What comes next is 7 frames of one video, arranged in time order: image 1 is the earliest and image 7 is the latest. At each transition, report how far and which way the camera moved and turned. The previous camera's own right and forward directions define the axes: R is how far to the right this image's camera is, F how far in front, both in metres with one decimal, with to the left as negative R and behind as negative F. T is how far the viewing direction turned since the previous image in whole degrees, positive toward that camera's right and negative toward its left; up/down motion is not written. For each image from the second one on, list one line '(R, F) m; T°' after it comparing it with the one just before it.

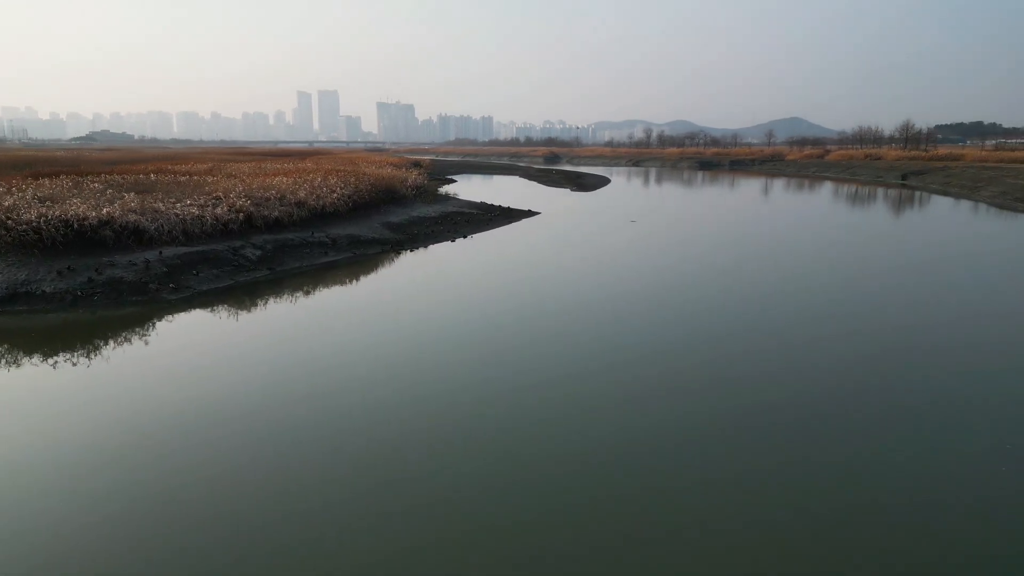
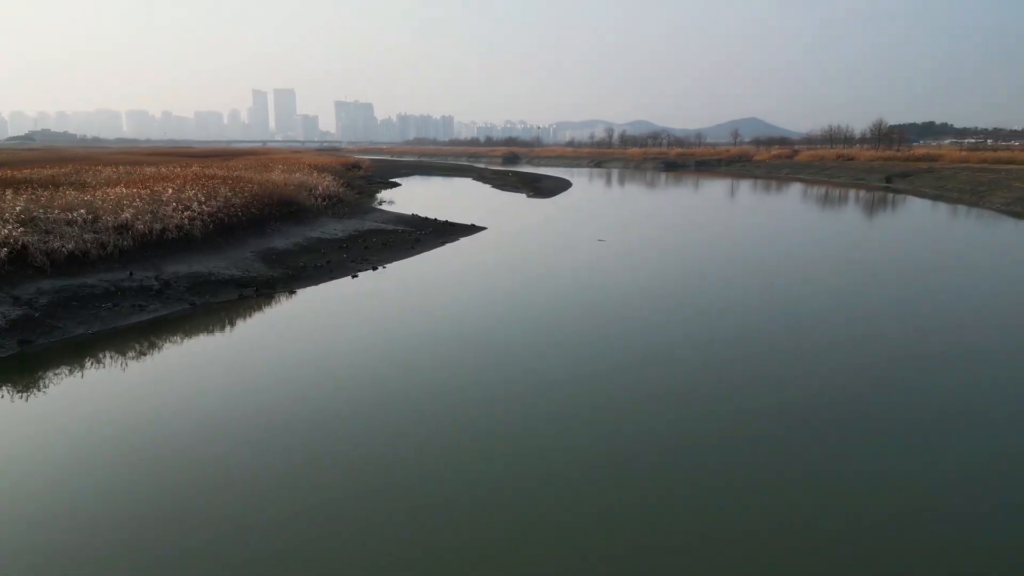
(+0.3, +1.7) m; +3°
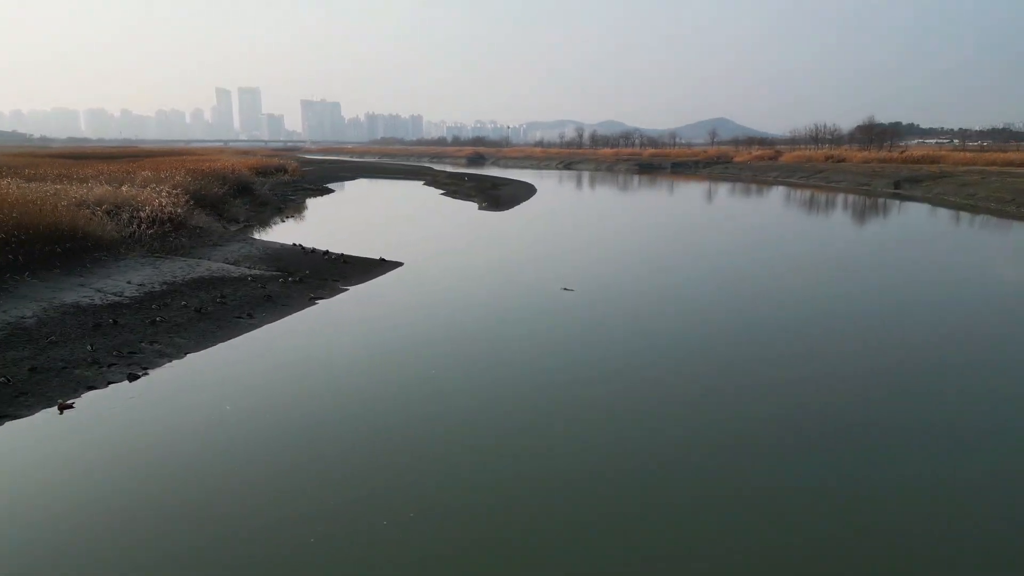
(+0.4, +2.2) m; +3°
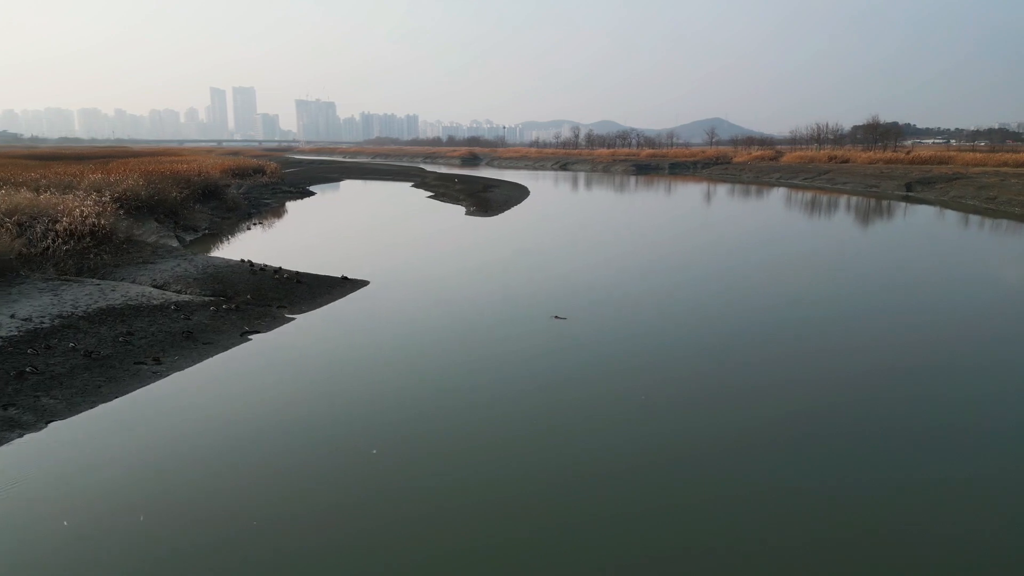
(+0.1, +0.7) m; 0°
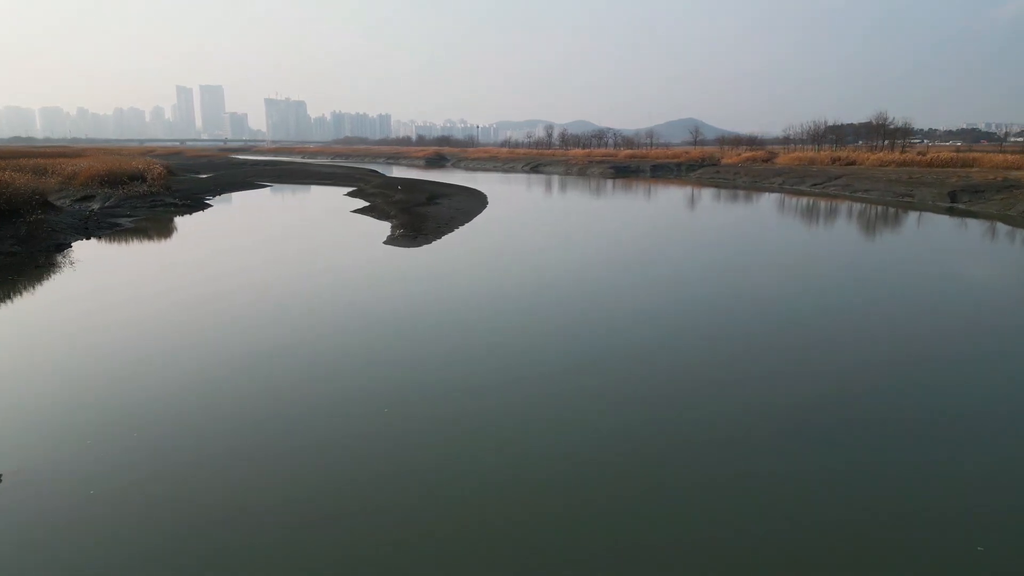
(+0.4, +2.5) m; +2°
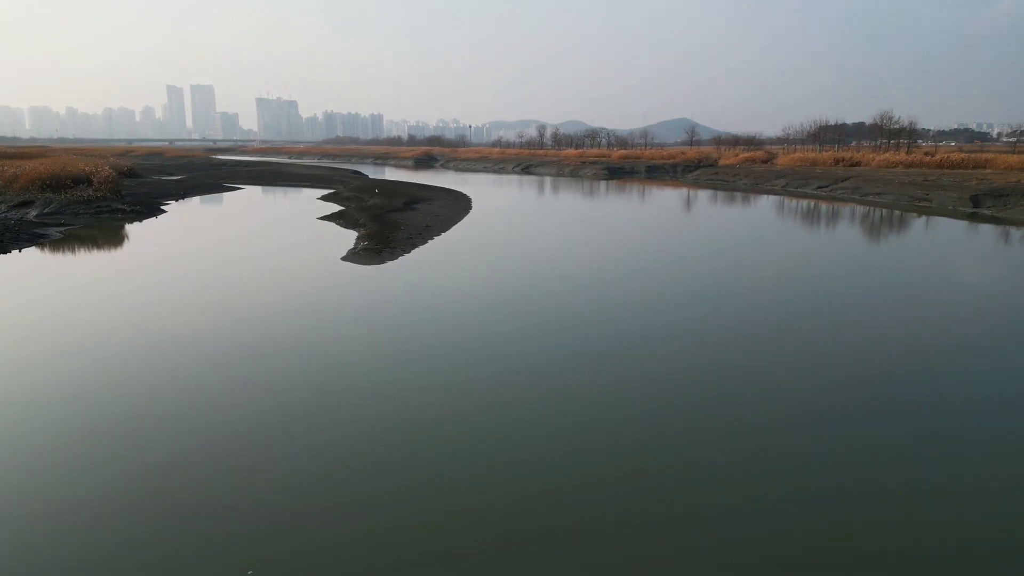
(+0.1, +0.8) m; +1°
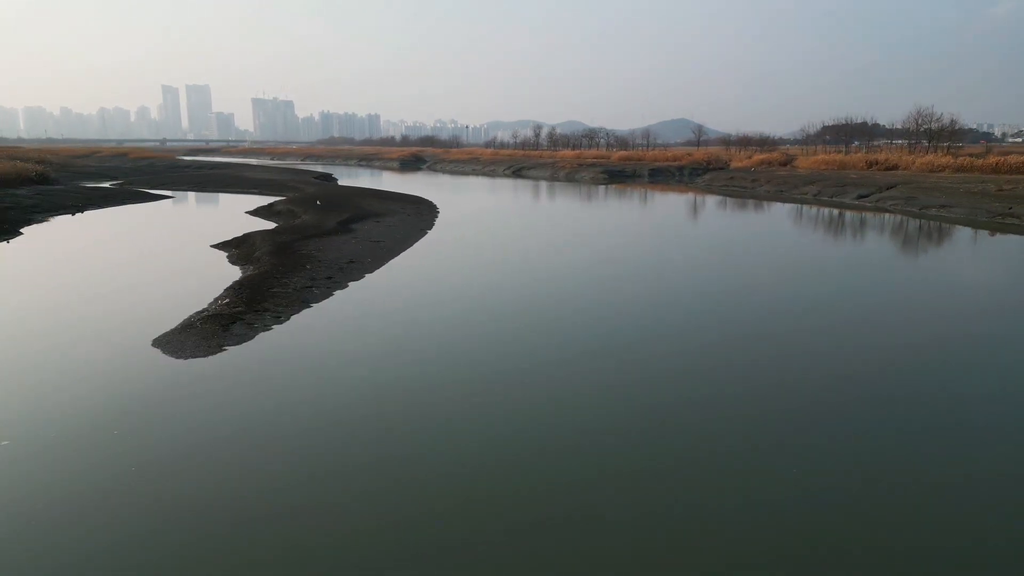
(+0.3, +2.1) m; 0°
